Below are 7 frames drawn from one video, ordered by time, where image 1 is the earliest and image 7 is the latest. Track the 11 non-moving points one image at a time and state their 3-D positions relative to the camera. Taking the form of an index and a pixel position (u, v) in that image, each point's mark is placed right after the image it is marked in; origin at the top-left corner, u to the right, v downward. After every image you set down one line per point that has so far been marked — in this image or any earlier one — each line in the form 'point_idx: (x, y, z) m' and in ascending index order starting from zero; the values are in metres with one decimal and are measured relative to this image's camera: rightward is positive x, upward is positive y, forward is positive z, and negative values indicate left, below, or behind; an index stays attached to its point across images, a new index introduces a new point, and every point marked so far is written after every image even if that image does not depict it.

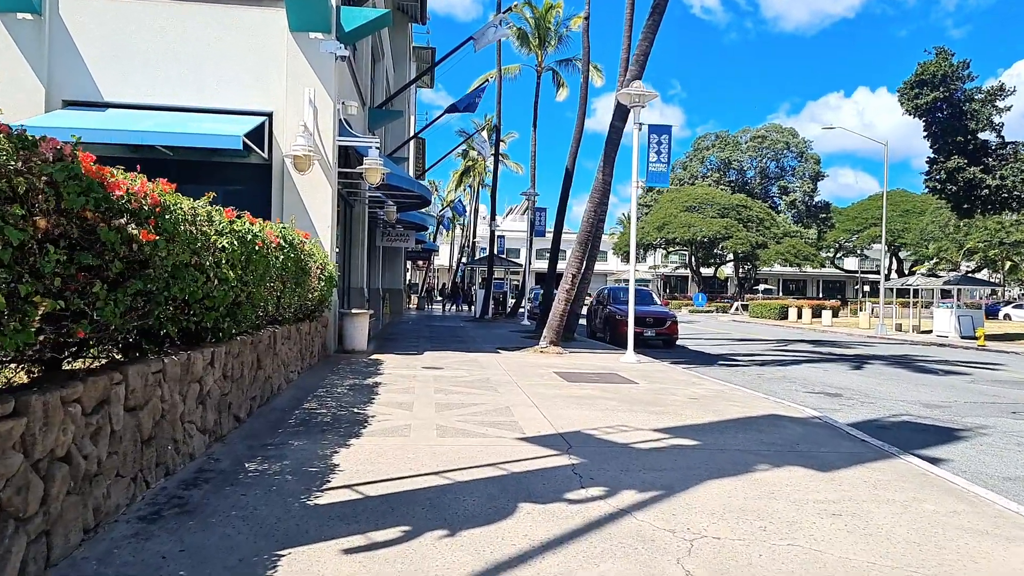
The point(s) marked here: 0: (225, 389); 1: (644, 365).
0: (-2.7, -0.9, +7.0) m
1: (+2.5, -1.5, +14.5) m
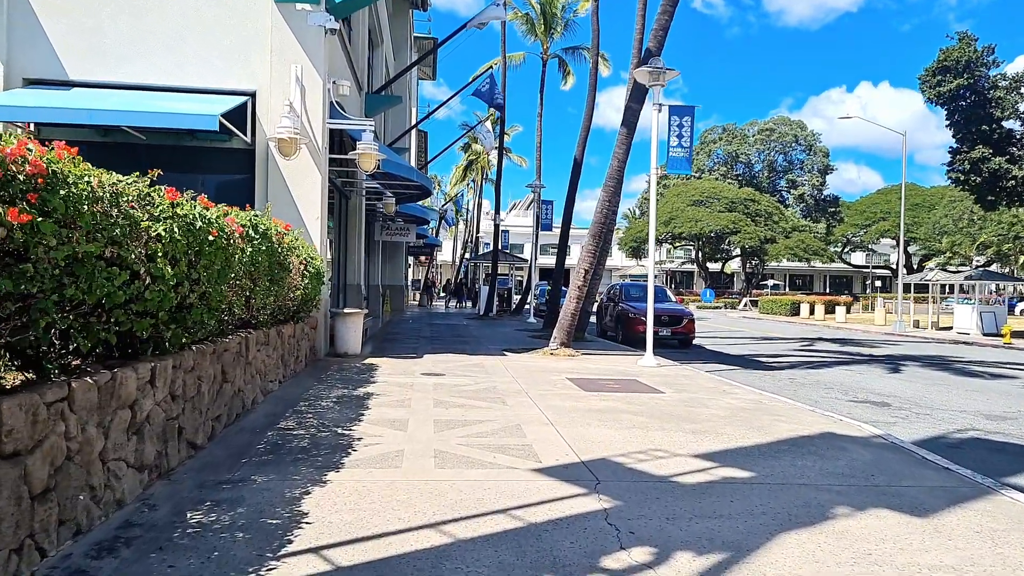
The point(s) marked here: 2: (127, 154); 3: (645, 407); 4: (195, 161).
0: (-2.6, -0.9, +5.7) m
1: (+2.7, -1.4, +13.1) m
2: (-6.7, +2.3, +13.1) m
3: (+1.6, -1.4, +9.0) m
4: (-5.6, +2.3, +13.3) m
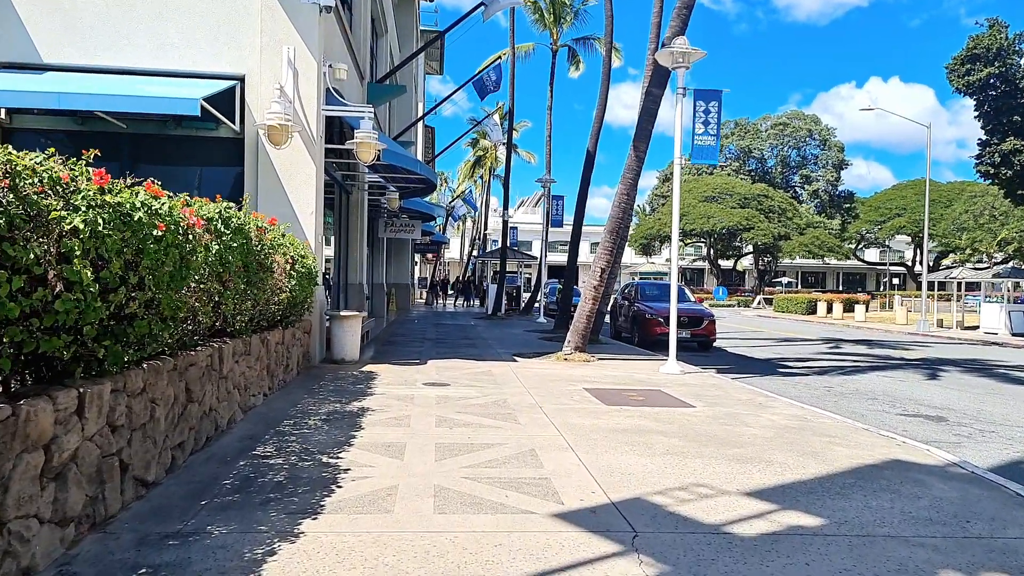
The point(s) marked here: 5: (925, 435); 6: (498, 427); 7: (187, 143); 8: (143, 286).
0: (-2.5, -1.0, +4.7) m
1: (+2.9, -1.5, +12.0) m
2: (-6.6, +2.3, +12.1) m
3: (+1.8, -1.5, +7.9) m
4: (-5.5, +2.2, +12.3) m
5: (+4.7, -1.7, +8.6) m
6: (-0.1, -1.4, +7.6) m
7: (-5.4, +2.4, +12.3) m
8: (-2.2, 0.0, +4.6) m
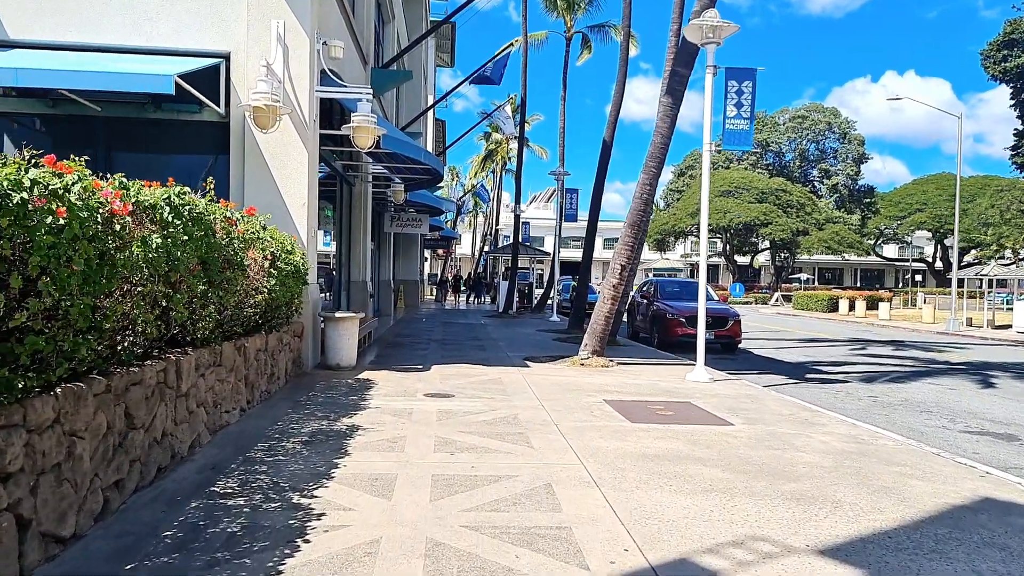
0: (-2.4, -1.0, +3.6) m
1: (+3.0, -1.4, +10.9) m
2: (-6.4, +2.4, +11.0) m
3: (+1.9, -1.5, +6.8) m
4: (-5.3, +2.3, +11.3) m
5: (+4.8, -1.7, +7.4) m
6: (0.0, -1.4, +6.5) m
7: (-5.2, +2.4, +11.2) m
8: (-2.2, 0.0, +3.5) m
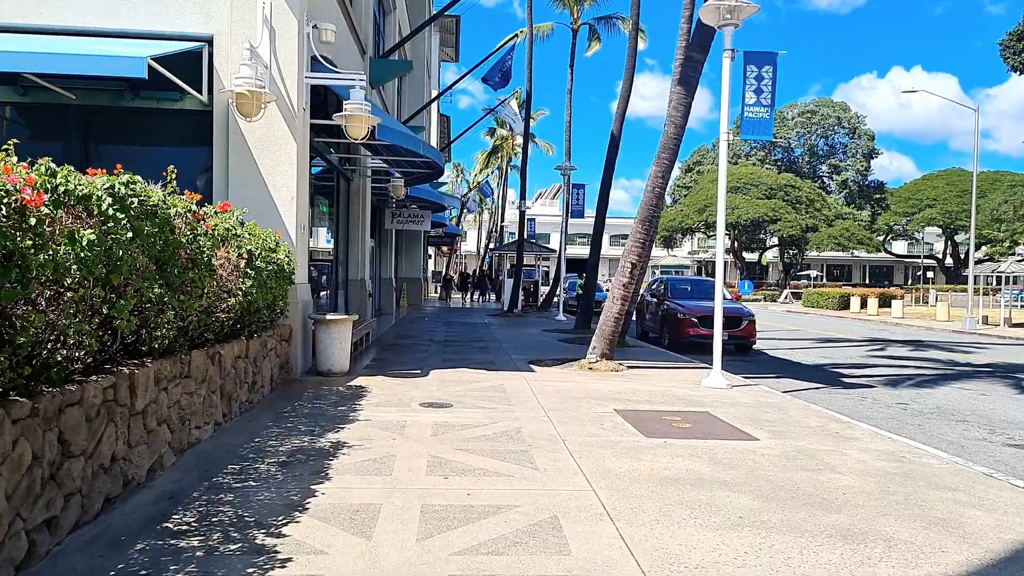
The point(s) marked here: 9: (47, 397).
0: (-2.4, -1.0, +2.9) m
1: (+3.1, -1.4, +10.1) m
2: (-6.3, +2.4, +10.3) m
3: (+1.9, -1.5, +6.0) m
4: (-5.2, +2.3, +10.5) m
5: (+4.9, -1.7, +6.6) m
6: (0.0, -1.5, +5.8) m
7: (-5.1, +2.4, +10.5) m
8: (-2.2, -0.1, +2.7) m
9: (-2.5, -0.6, +4.0) m
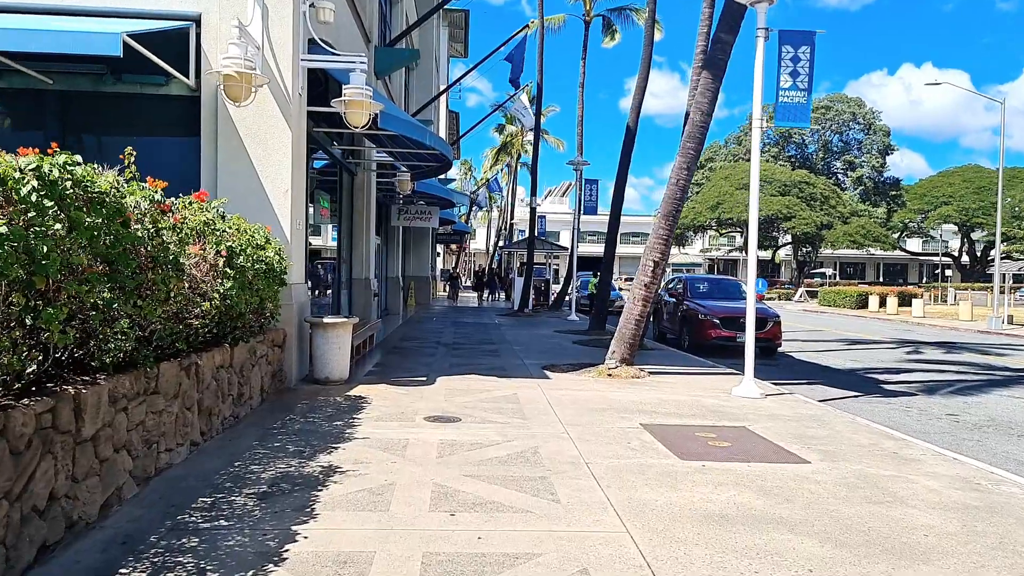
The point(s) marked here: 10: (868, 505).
0: (-2.3, -1.1, +2.0) m
1: (+3.3, -1.5, +9.2) m
2: (-6.2, +2.3, +9.5) m
3: (+2.0, -1.5, +5.1) m
4: (-5.0, +2.3, +9.7) m
5: (+5.0, -1.7, +5.7) m
6: (+0.1, -1.5, +4.9) m
7: (-4.9, +2.4, +9.7) m
8: (-2.1, -0.1, +1.9) m
9: (-2.4, -0.6, +3.2) m
10: (+2.5, -1.5, +5.3) m
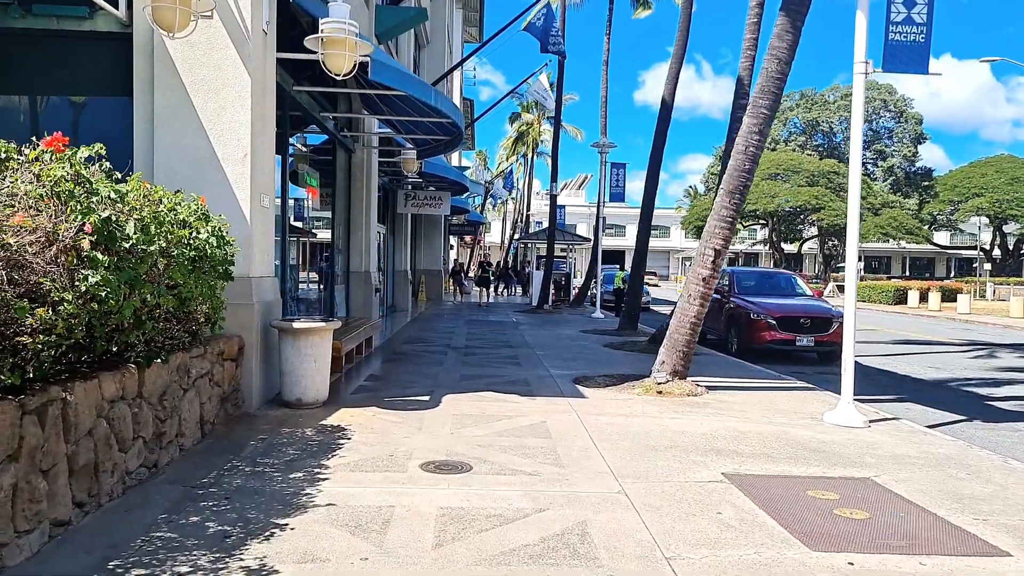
0: (-2.2, -1.1, -0.1) m
1: (+3.5, -1.4, +6.9) m
2: (-5.9, +2.4, +7.4) m
3: (+2.2, -1.5, +2.9) m
4: (-4.8, +2.3, +7.6) m
5: (+5.2, -1.7, +3.4) m
6: (+0.3, -1.5, +2.7) m
7: (-4.7, +2.4, +7.6) m
8: (-2.0, -0.1, -0.3) m
9: (-2.2, -0.6, +1.0) m
10: (+2.7, -1.5, +3.0) m
